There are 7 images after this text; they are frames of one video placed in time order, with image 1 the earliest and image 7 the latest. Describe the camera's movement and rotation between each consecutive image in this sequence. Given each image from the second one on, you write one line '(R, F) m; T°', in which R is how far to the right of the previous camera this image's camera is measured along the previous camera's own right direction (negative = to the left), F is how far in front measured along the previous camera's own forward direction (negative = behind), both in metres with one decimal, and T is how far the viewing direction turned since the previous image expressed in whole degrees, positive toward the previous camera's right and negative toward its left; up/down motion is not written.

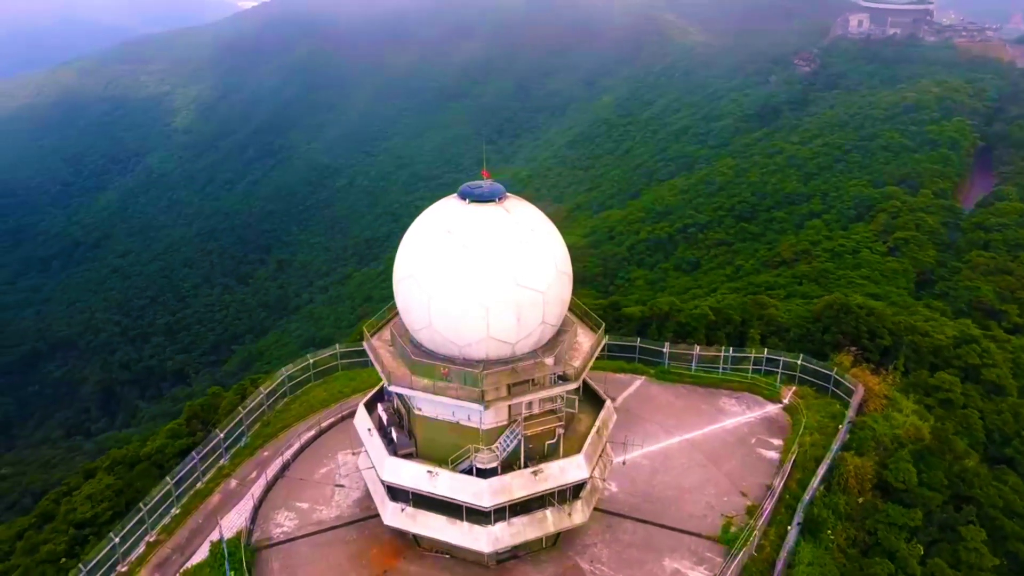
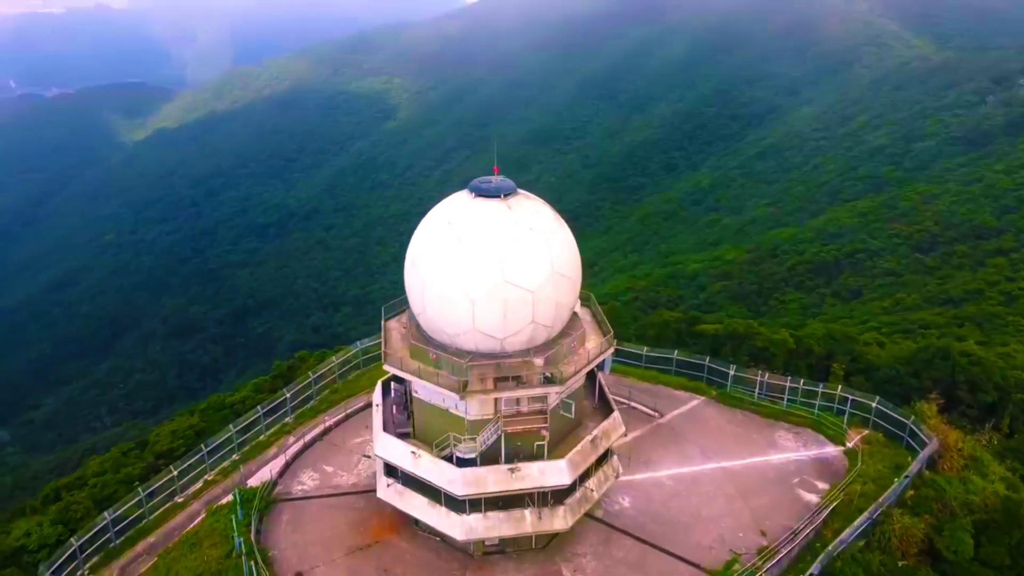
(+2.1, +0.2) m; -14°
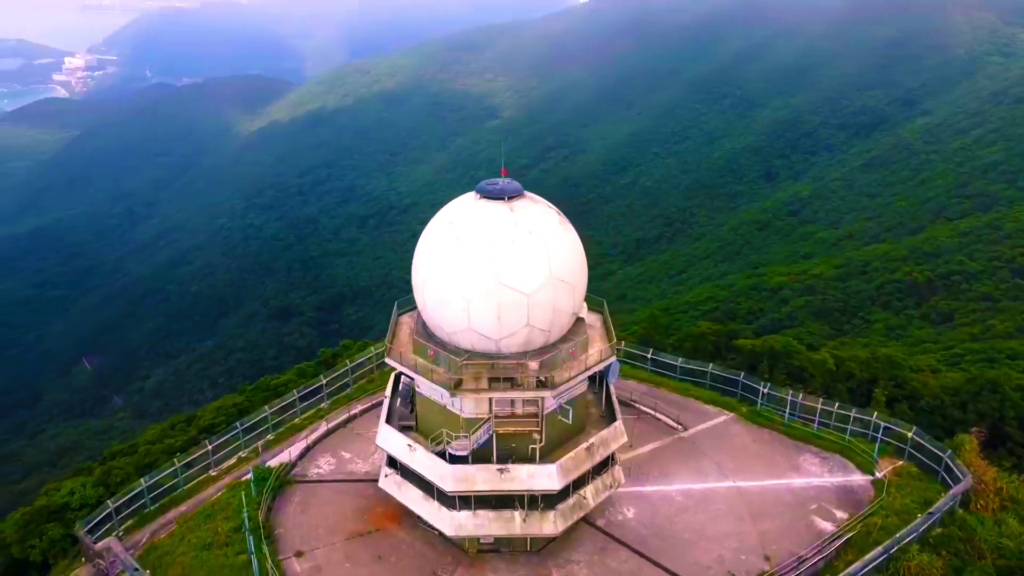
(+1.1, 0.0) m; -7°
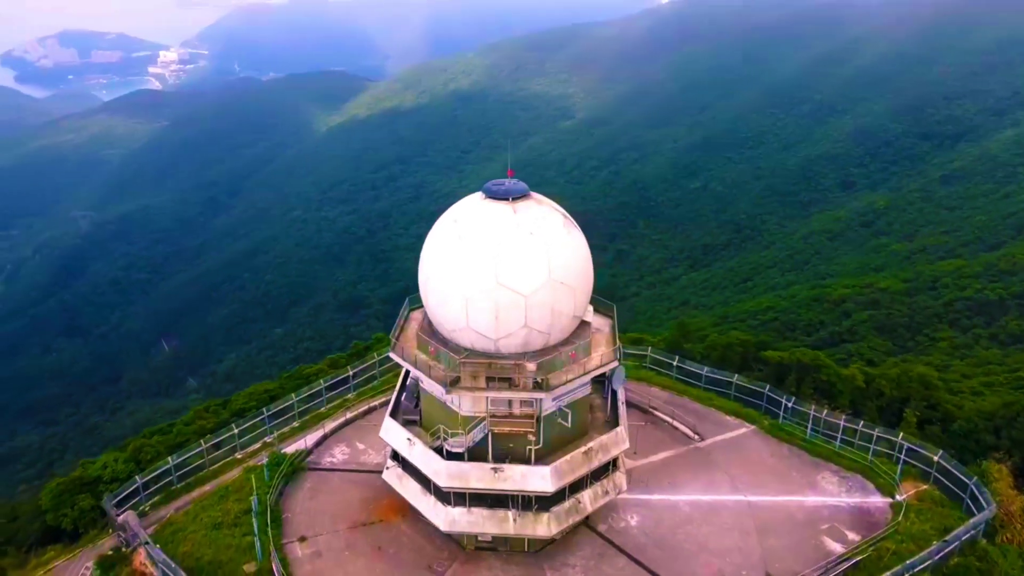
(+0.7, 0.0) m; -5°
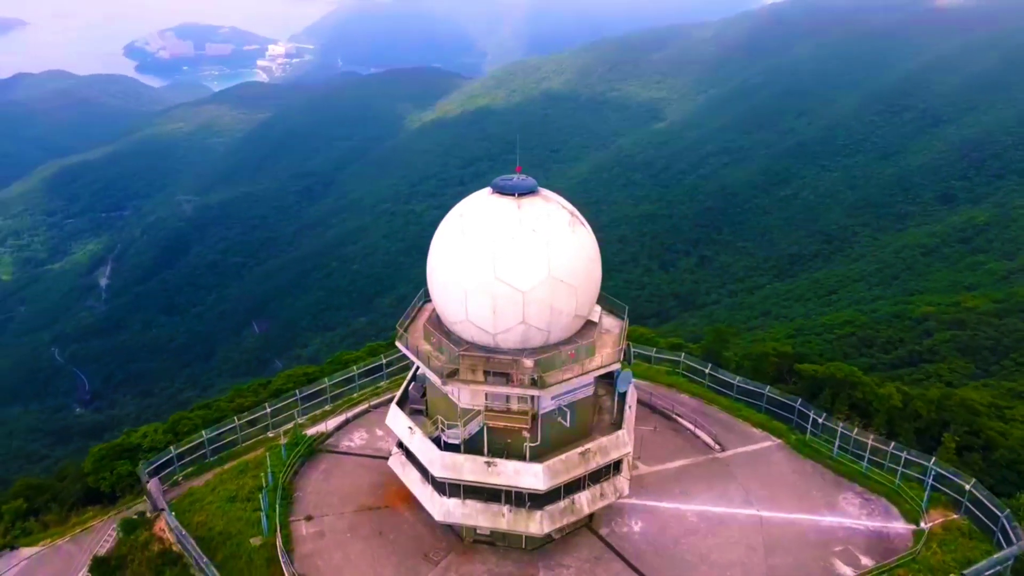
(+0.9, 0.0) m; -6°
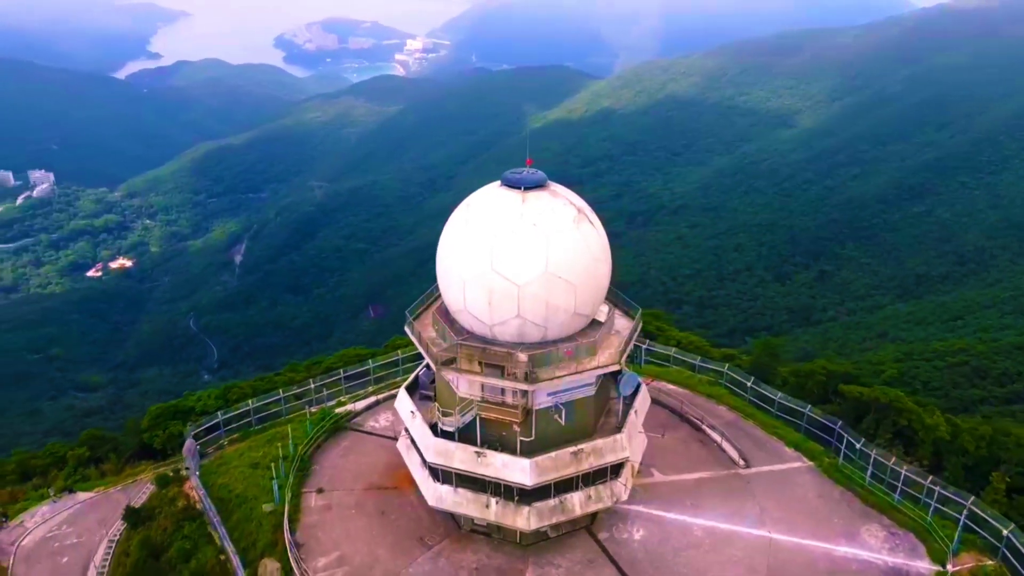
(+1.3, +0.1) m; -8°
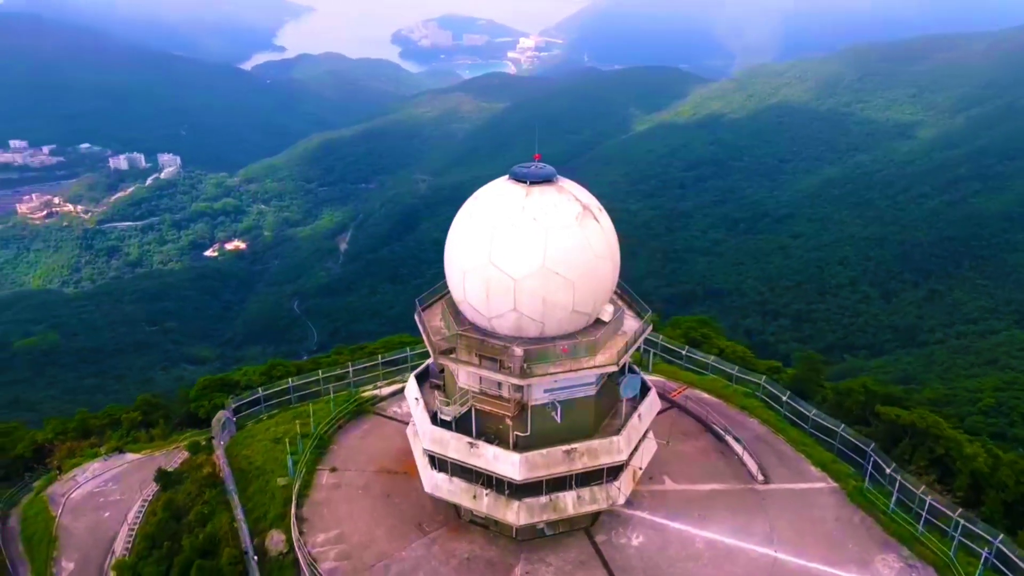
(+1.1, +0.1) m; -7°
